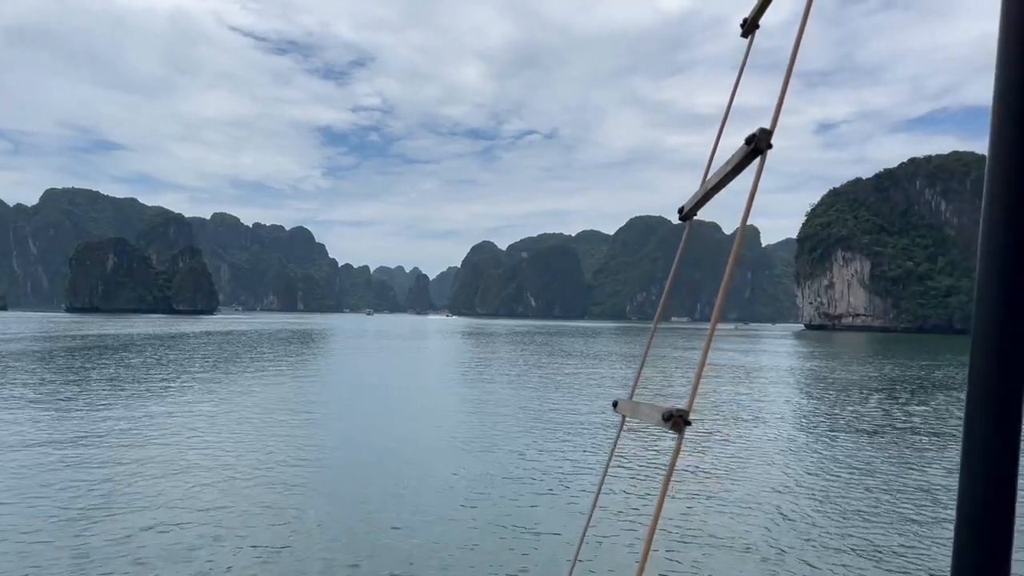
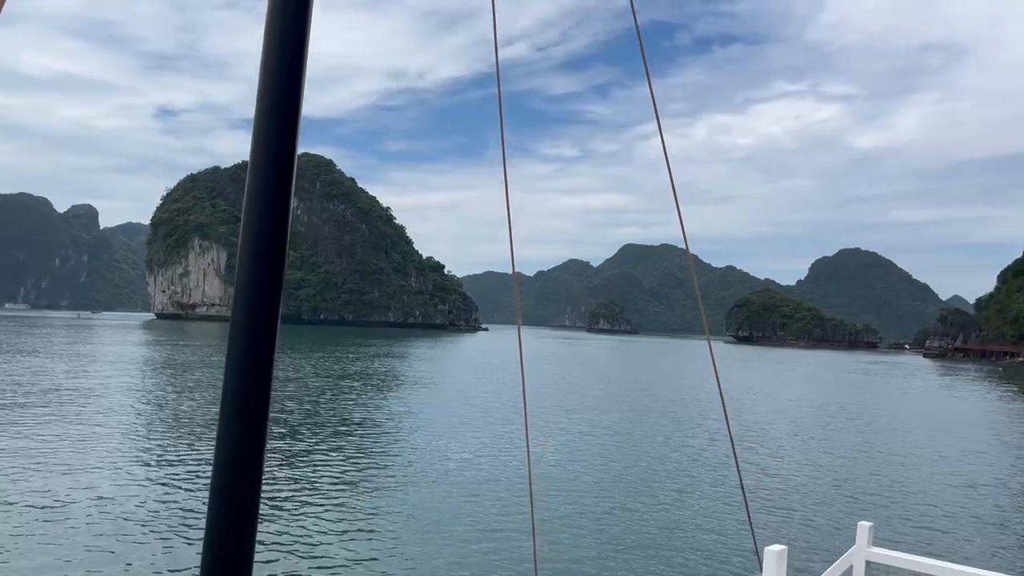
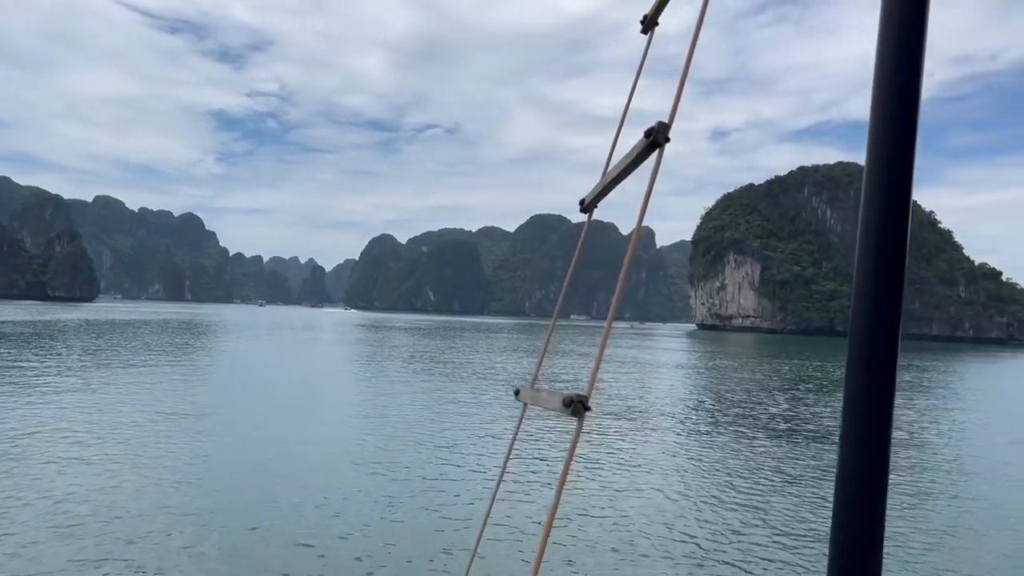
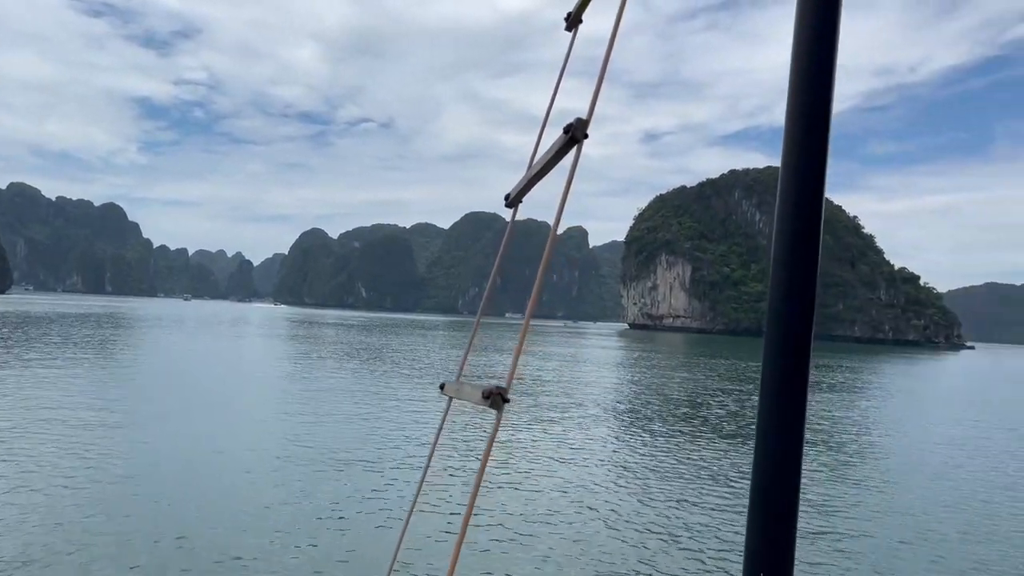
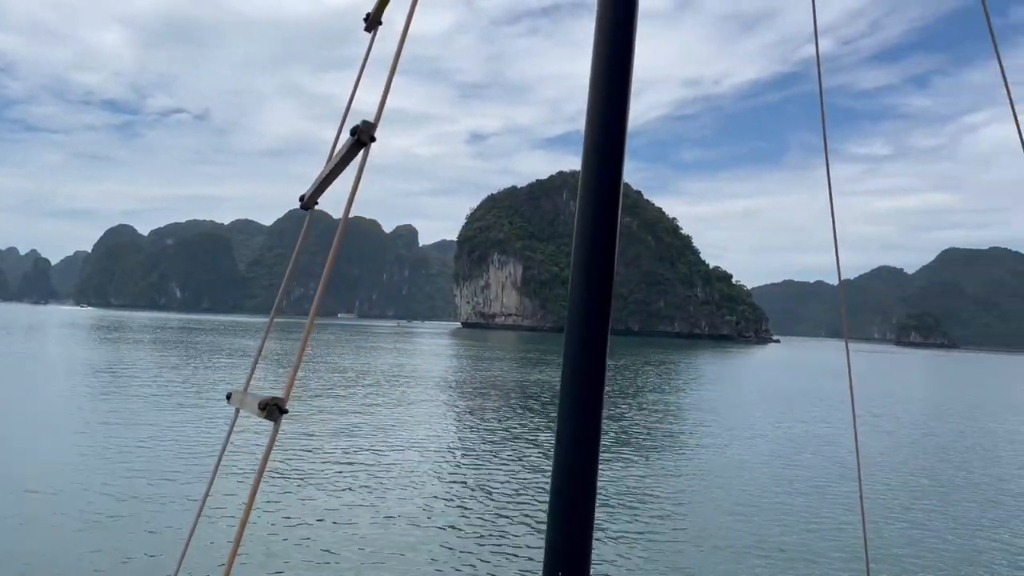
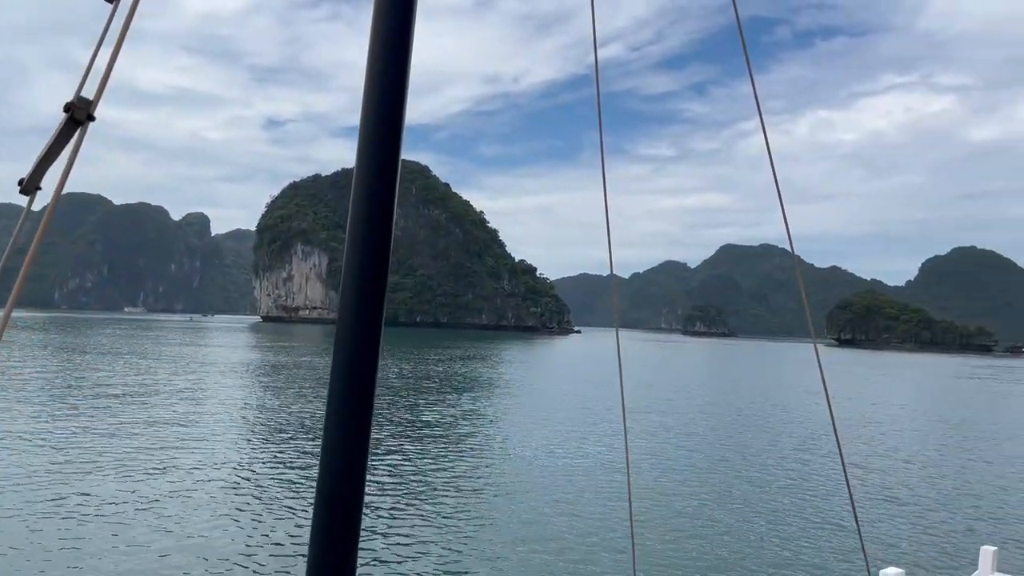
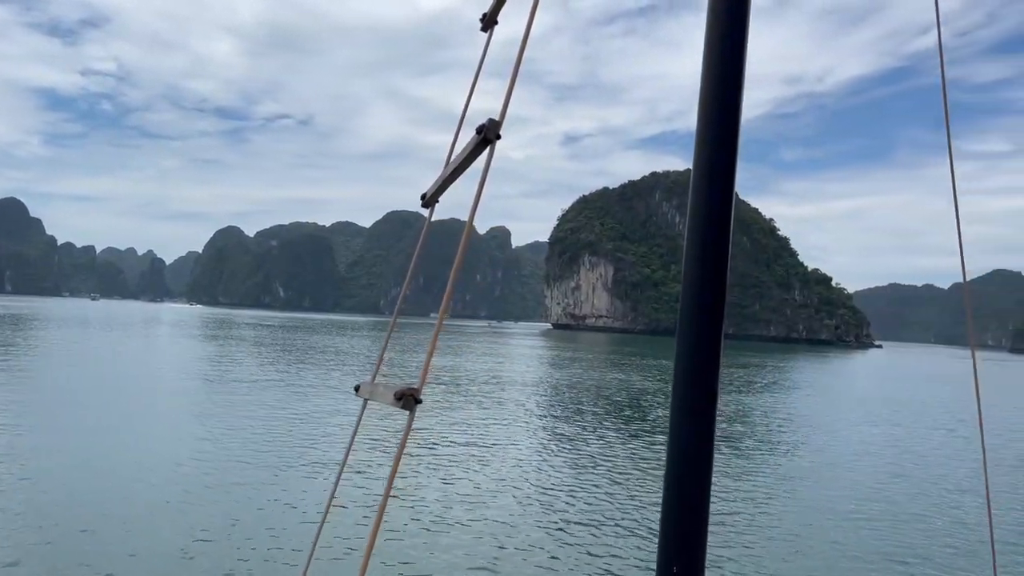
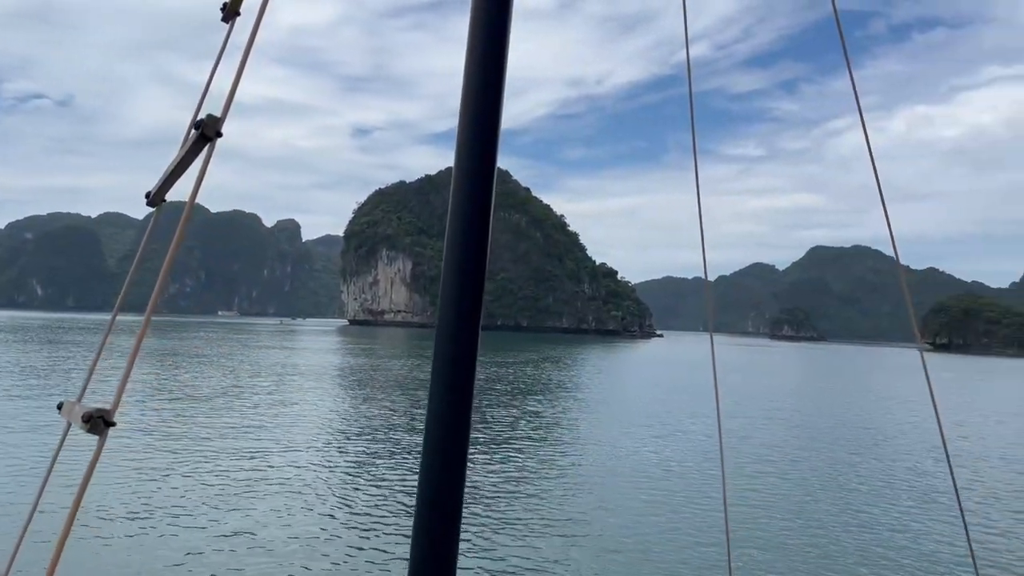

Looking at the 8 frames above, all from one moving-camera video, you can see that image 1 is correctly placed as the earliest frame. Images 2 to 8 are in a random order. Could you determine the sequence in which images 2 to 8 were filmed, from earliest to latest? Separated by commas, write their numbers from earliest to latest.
3, 4, 7, 5, 8, 6, 2
